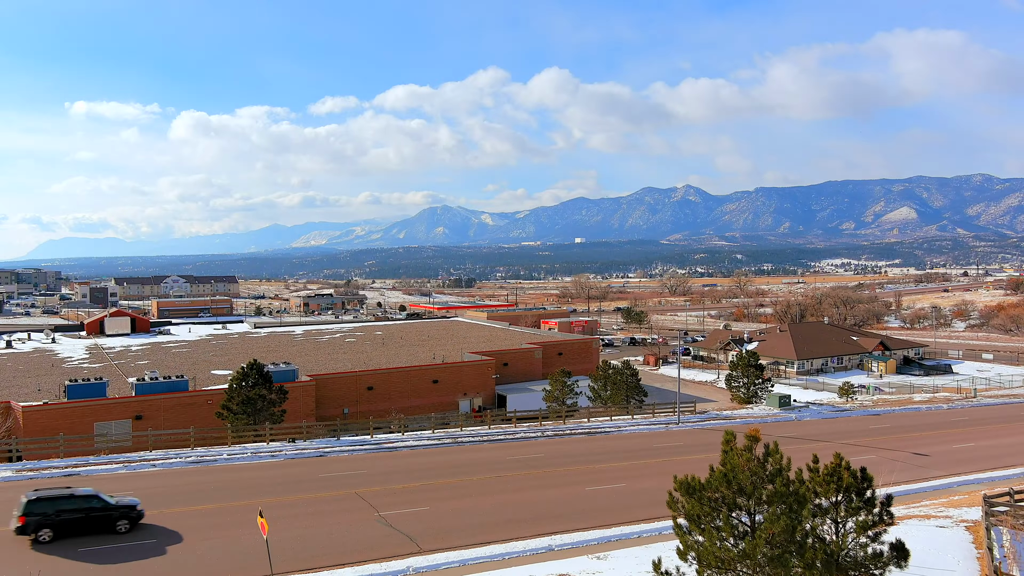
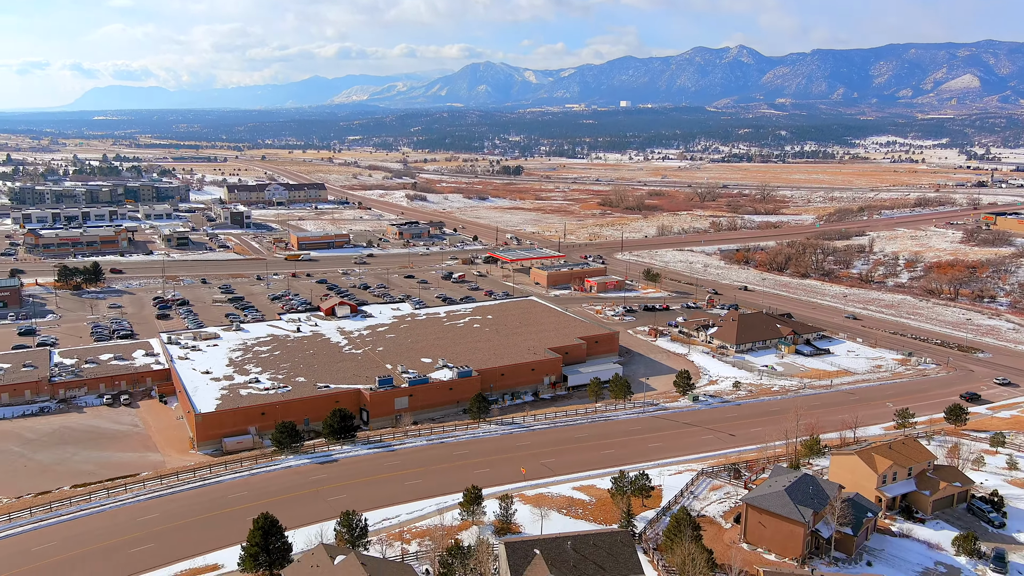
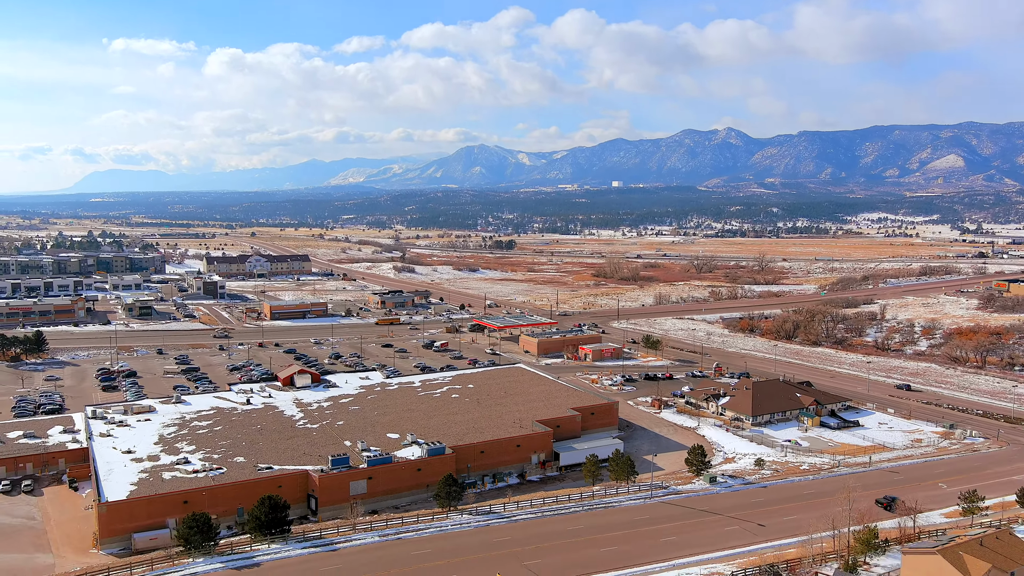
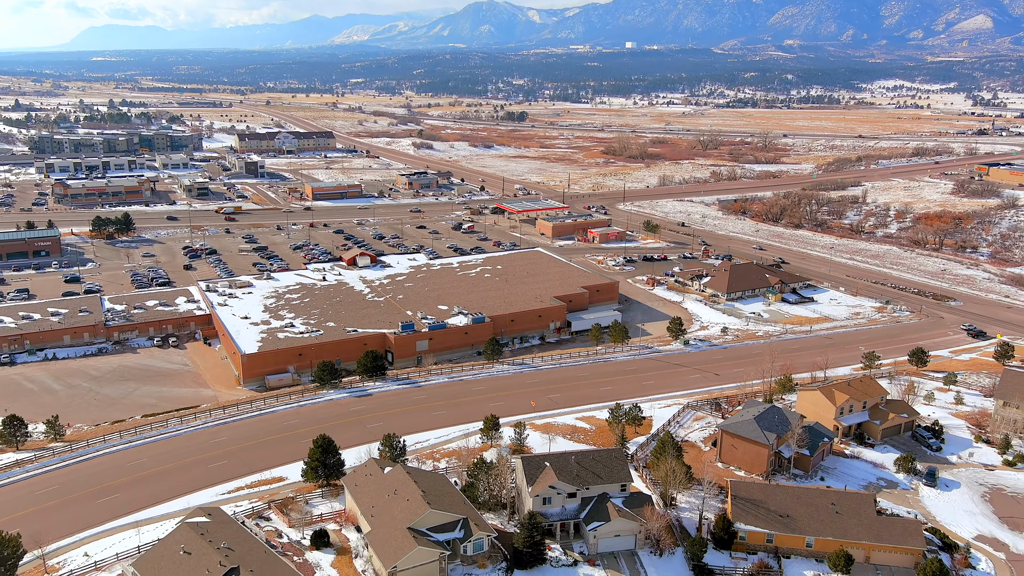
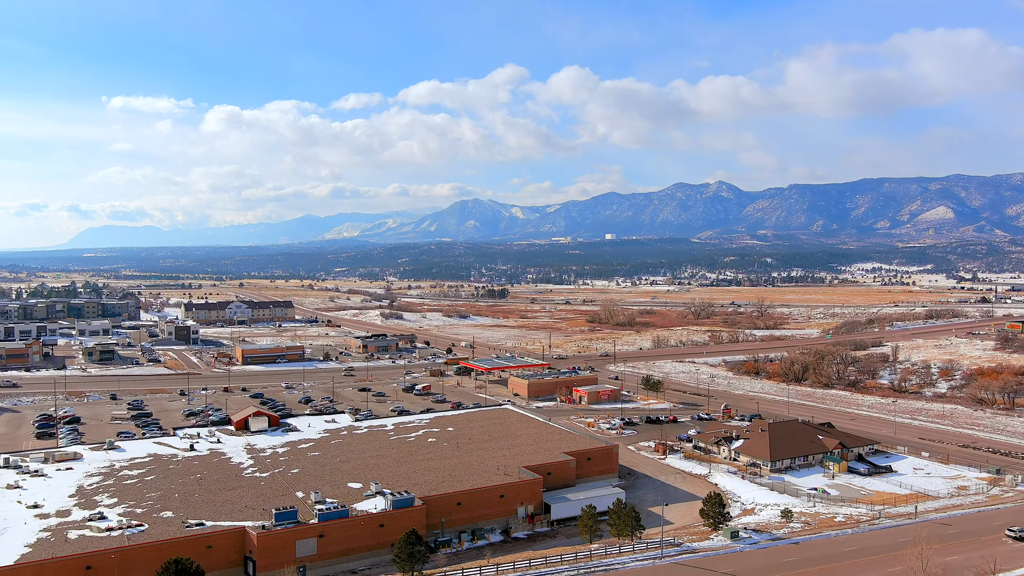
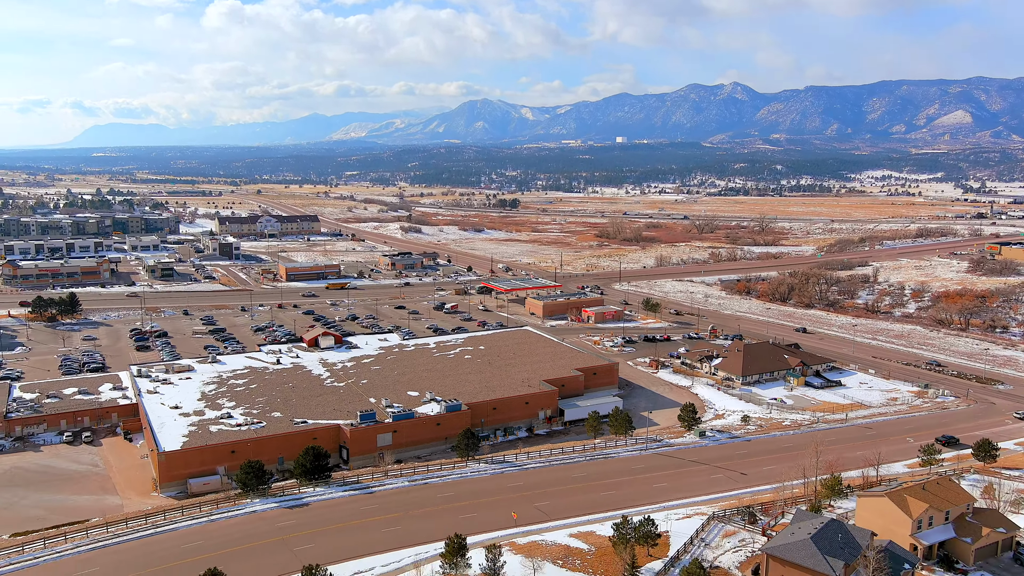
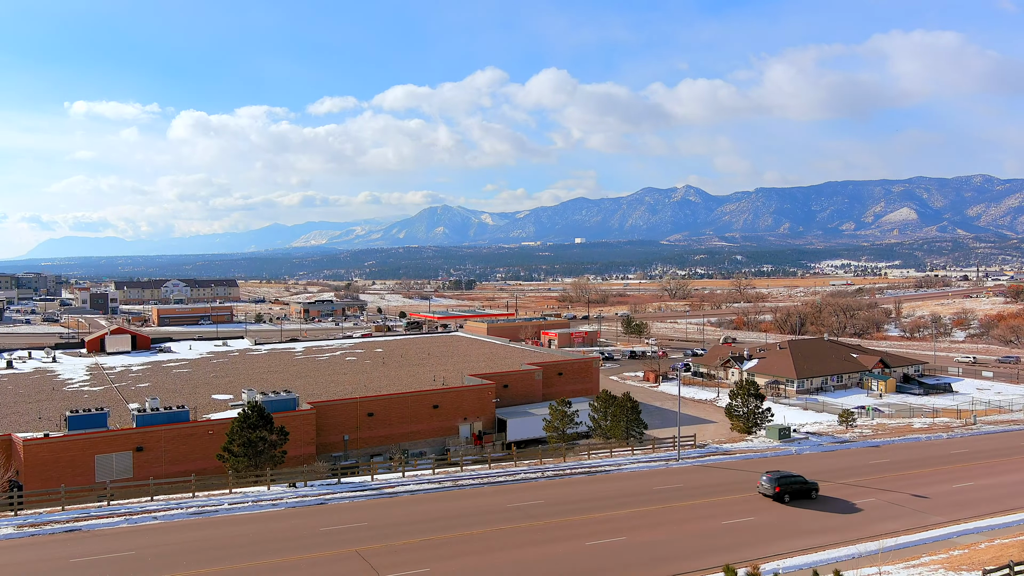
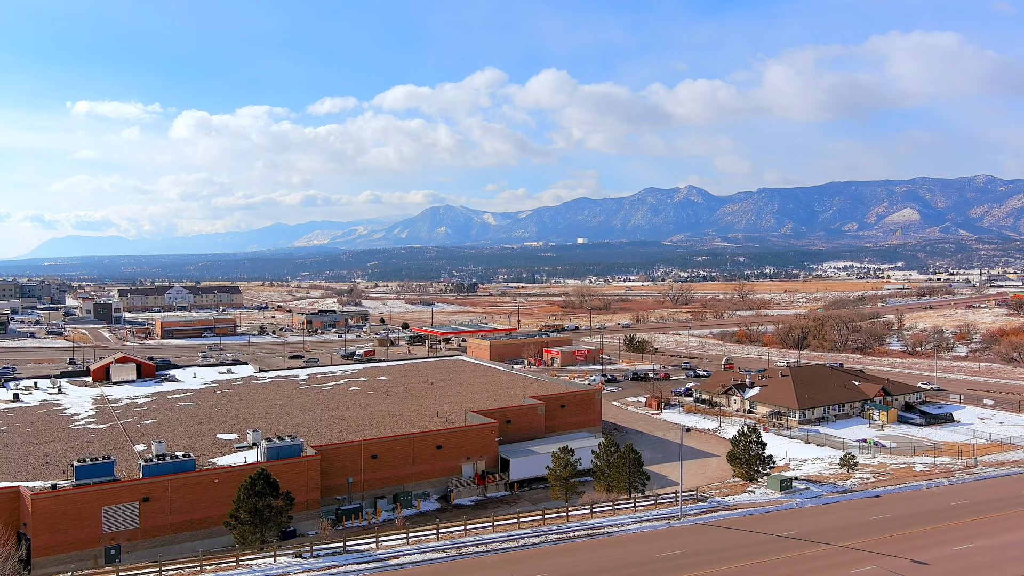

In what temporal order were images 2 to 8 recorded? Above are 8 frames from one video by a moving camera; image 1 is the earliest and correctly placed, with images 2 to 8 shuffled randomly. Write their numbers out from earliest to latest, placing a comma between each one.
7, 8, 5, 3, 6, 2, 4
